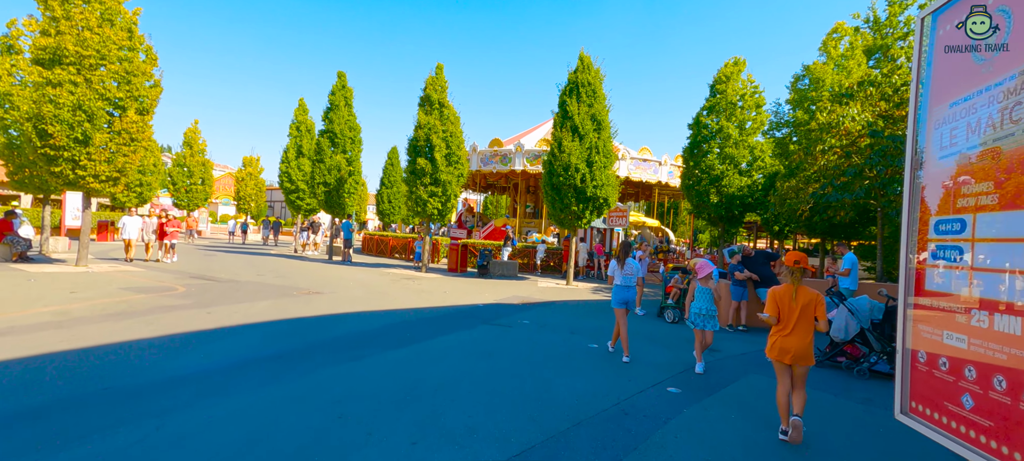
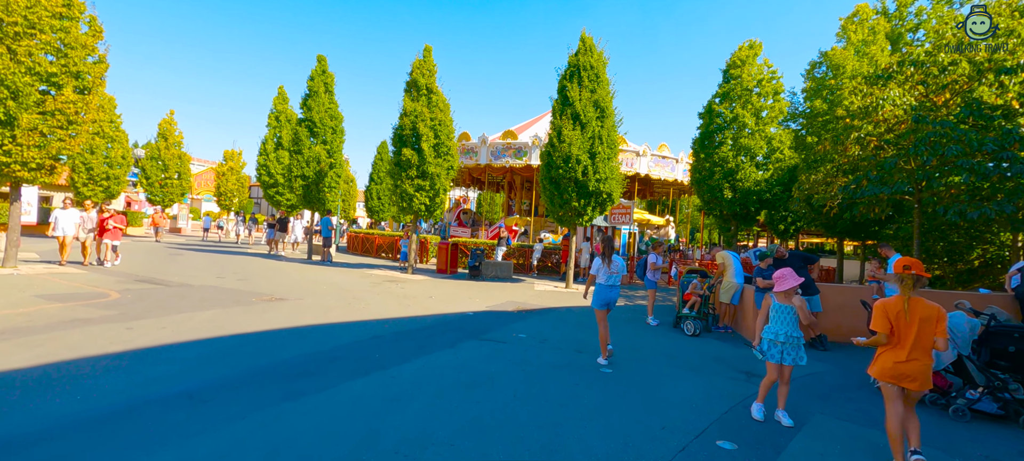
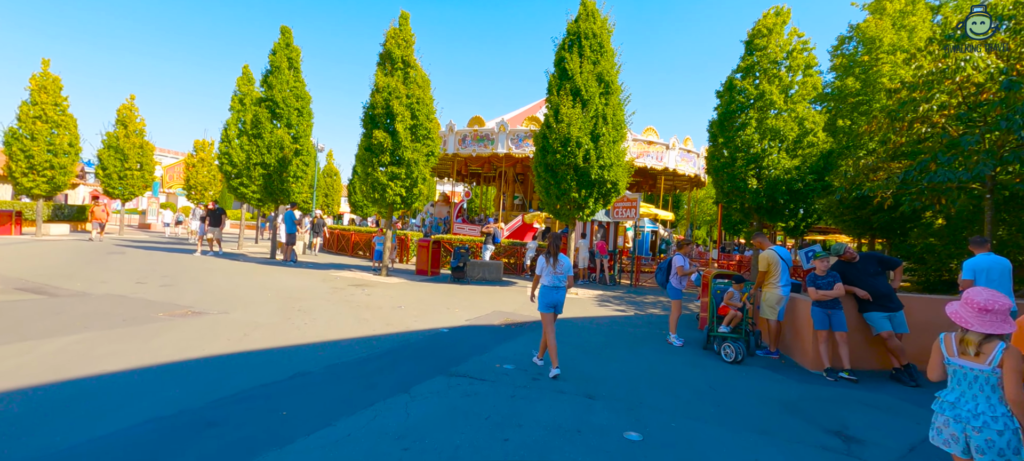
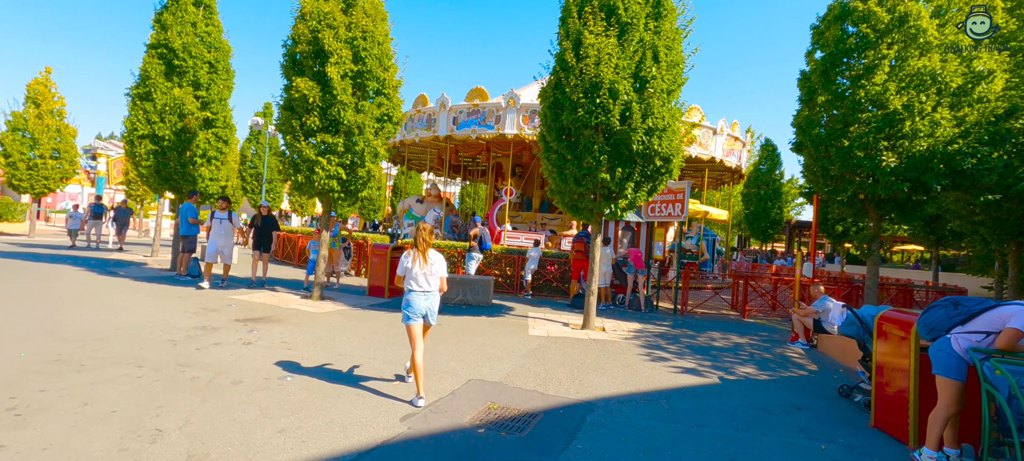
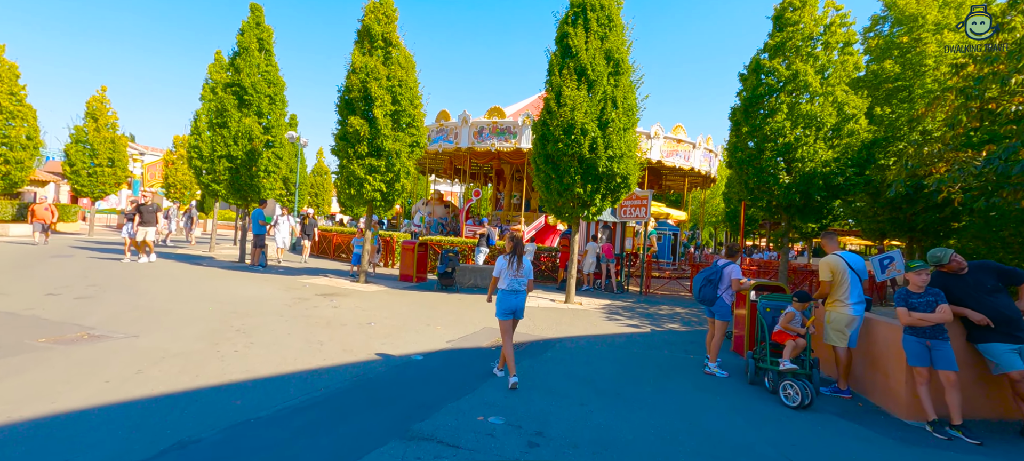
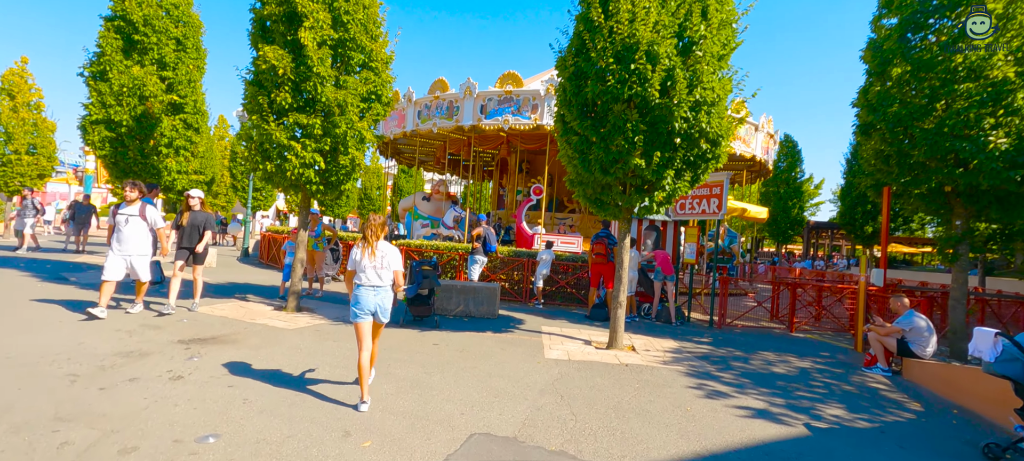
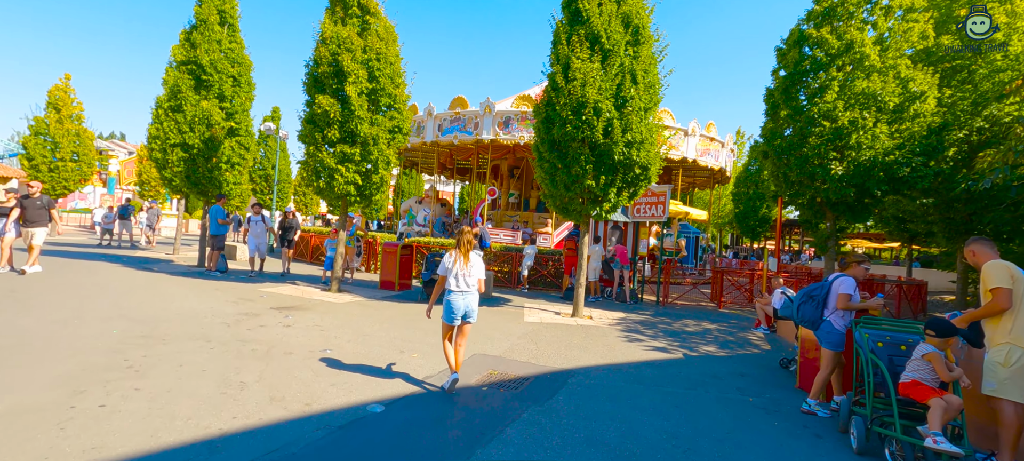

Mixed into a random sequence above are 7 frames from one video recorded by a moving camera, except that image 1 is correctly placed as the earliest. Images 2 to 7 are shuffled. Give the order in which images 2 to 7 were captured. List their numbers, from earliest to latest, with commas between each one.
2, 3, 5, 7, 4, 6
